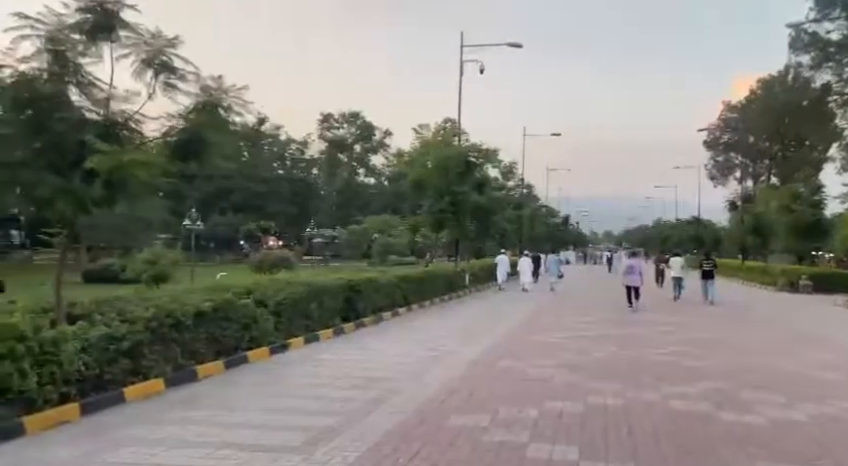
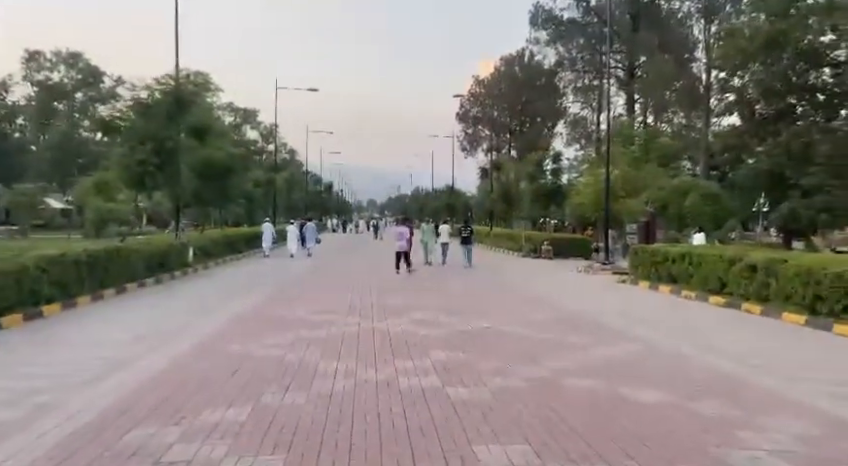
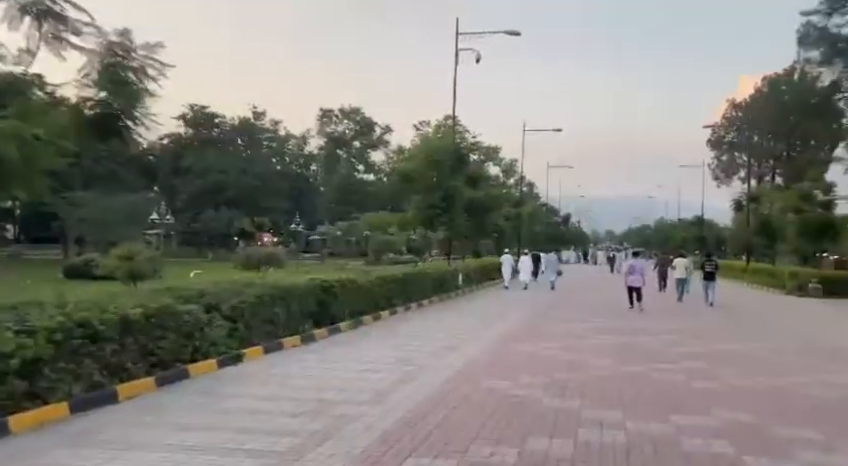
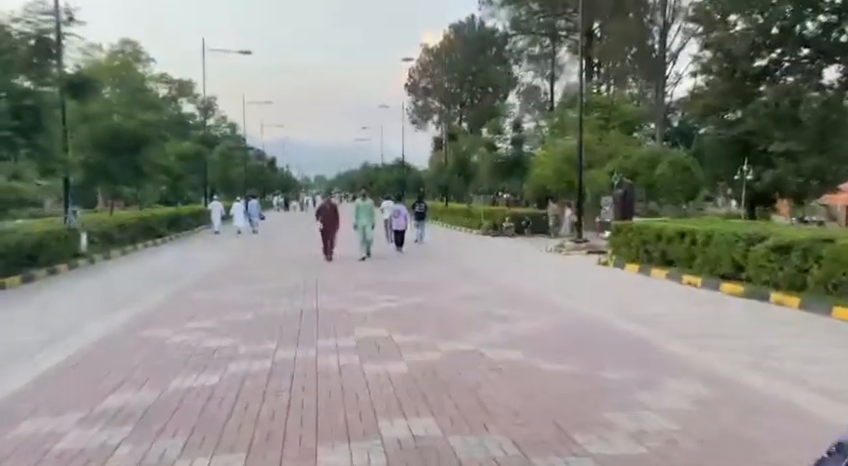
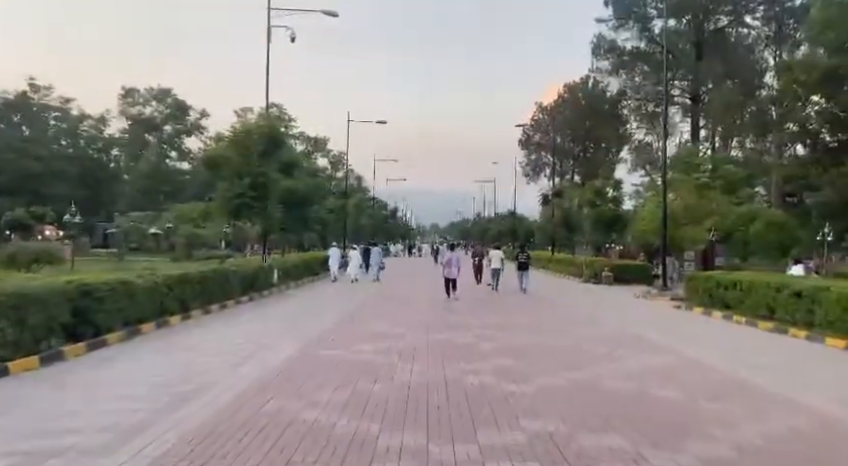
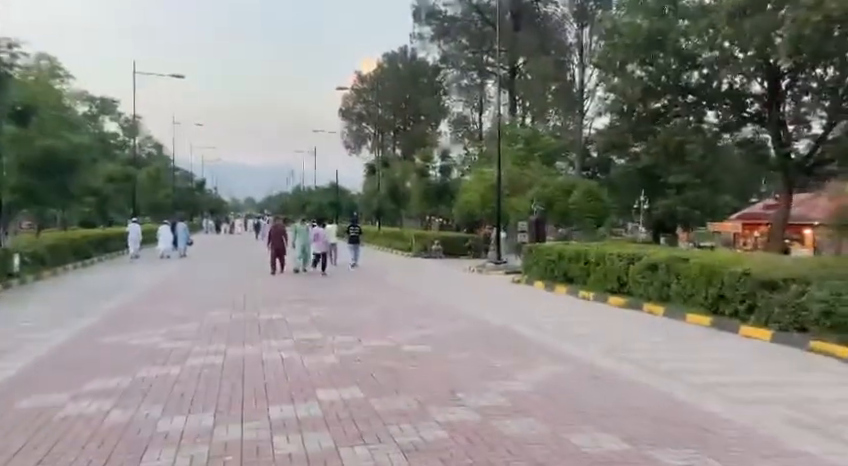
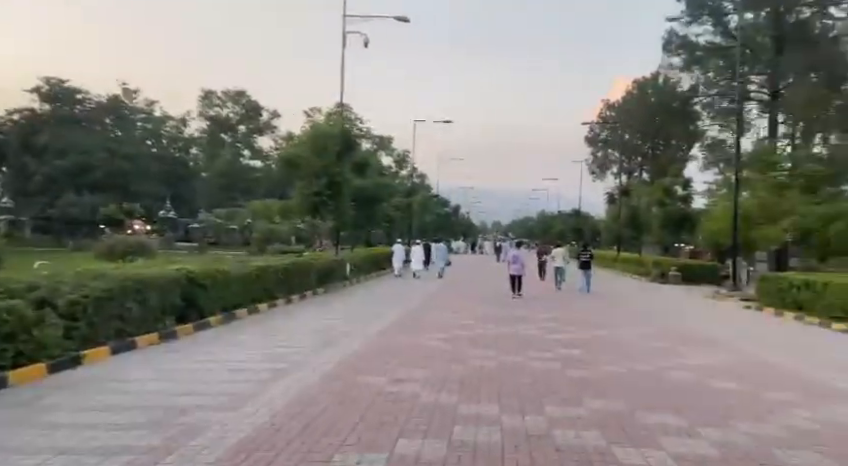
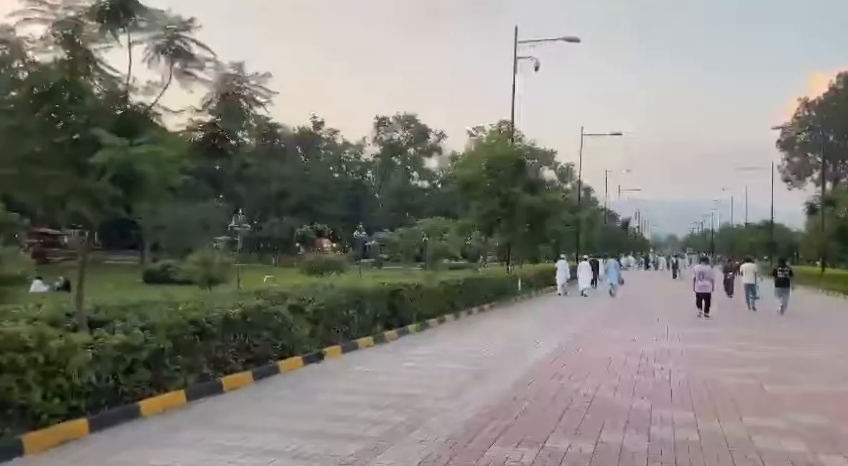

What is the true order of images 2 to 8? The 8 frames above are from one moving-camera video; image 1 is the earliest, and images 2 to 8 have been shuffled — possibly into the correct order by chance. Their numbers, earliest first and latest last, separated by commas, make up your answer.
8, 3, 7, 5, 2, 6, 4
